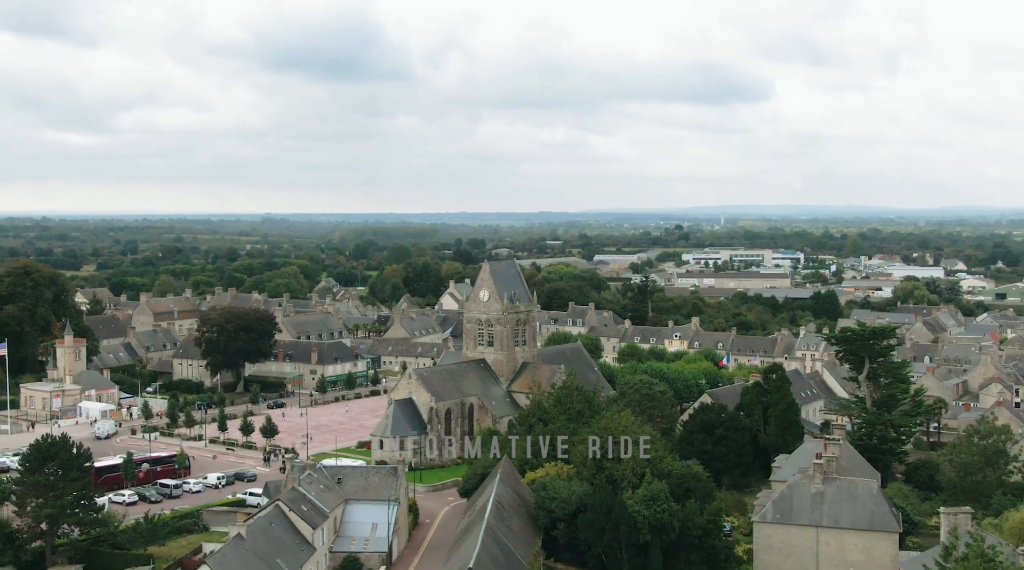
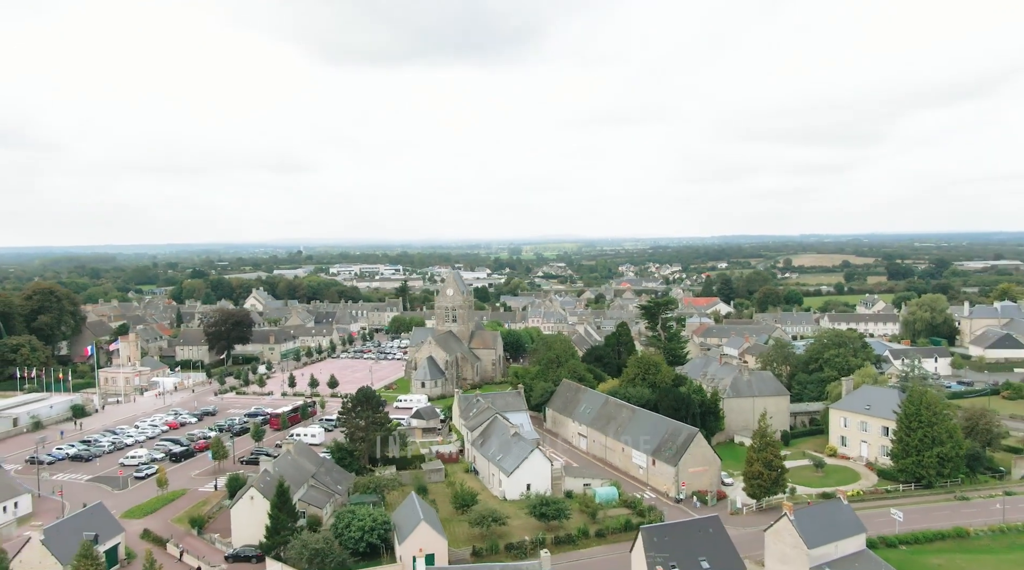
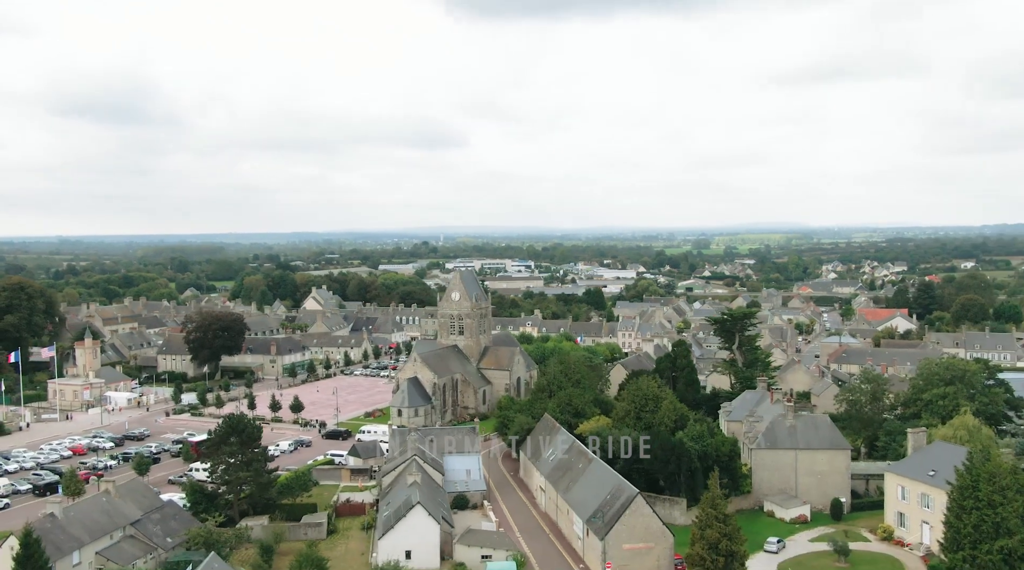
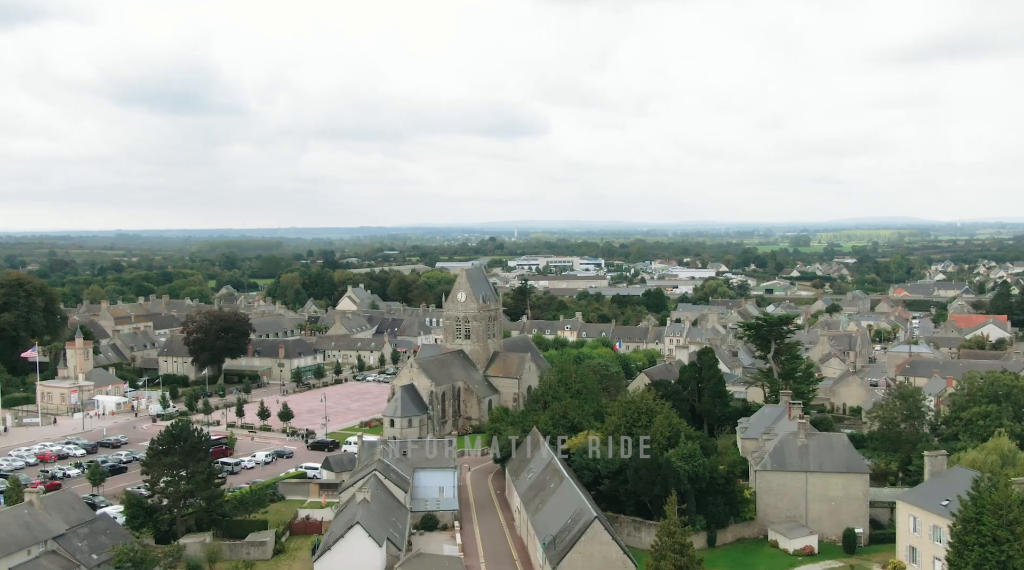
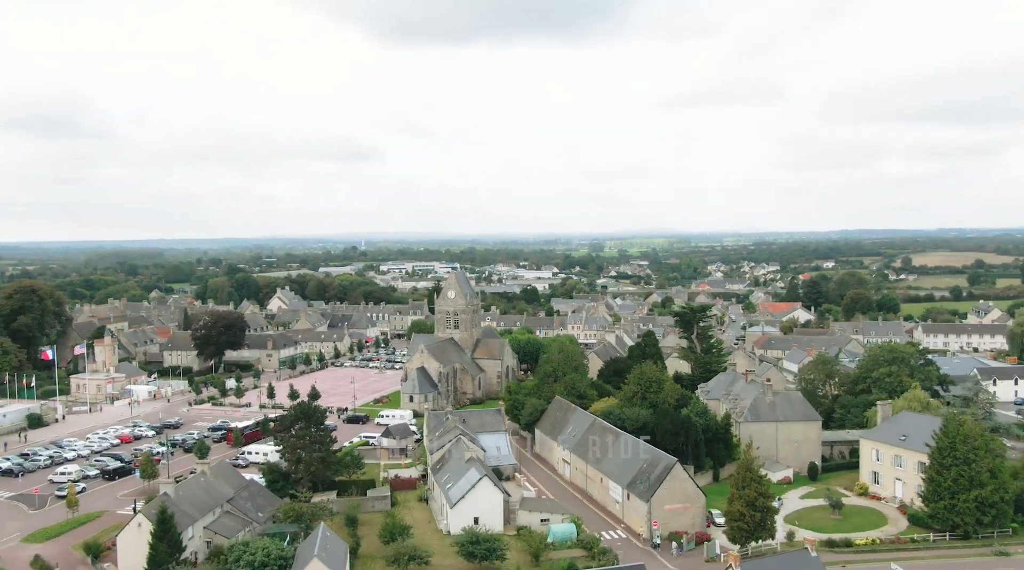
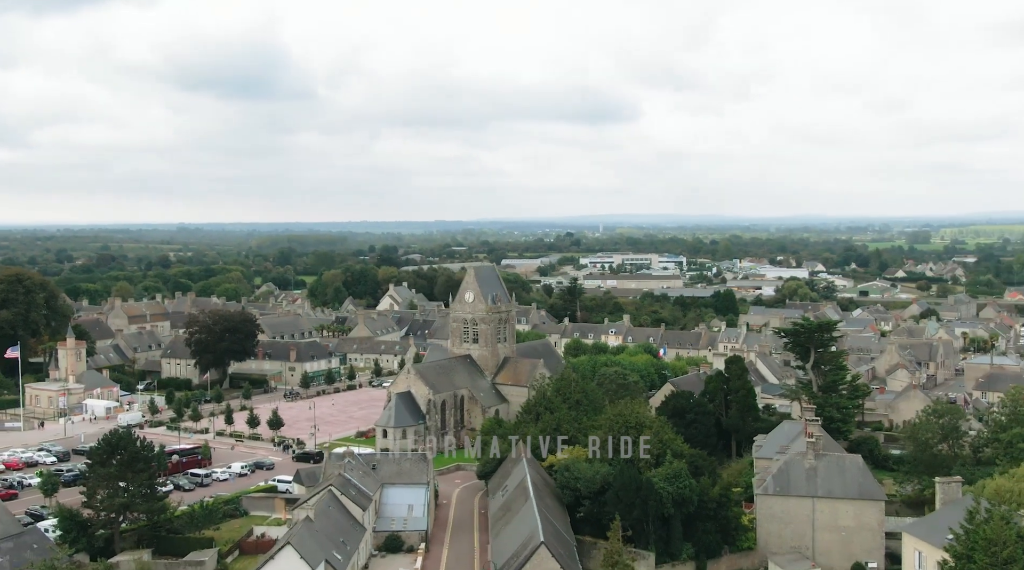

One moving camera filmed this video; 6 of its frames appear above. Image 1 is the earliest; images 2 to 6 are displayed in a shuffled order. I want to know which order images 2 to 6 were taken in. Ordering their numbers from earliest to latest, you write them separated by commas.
6, 4, 3, 5, 2
